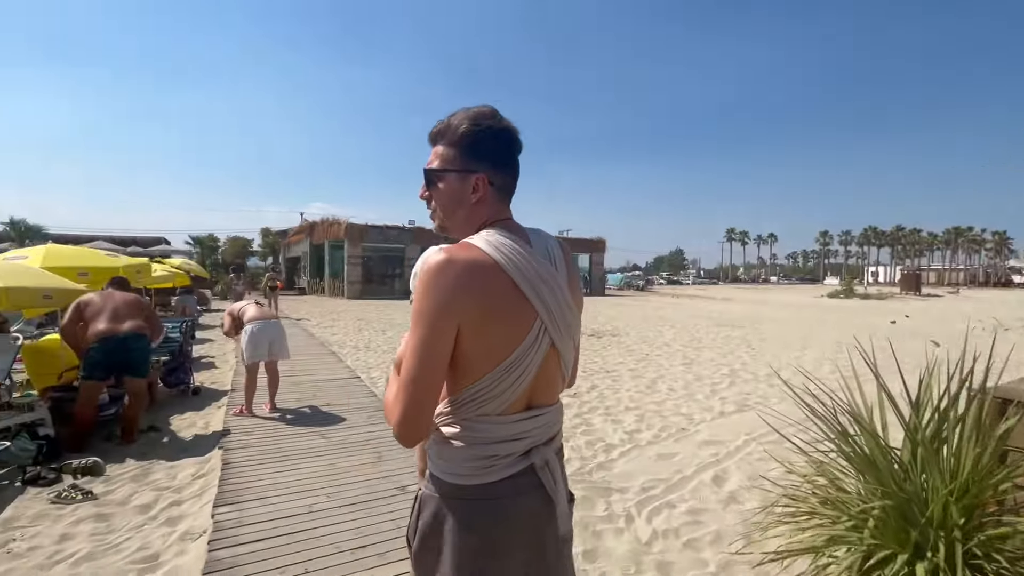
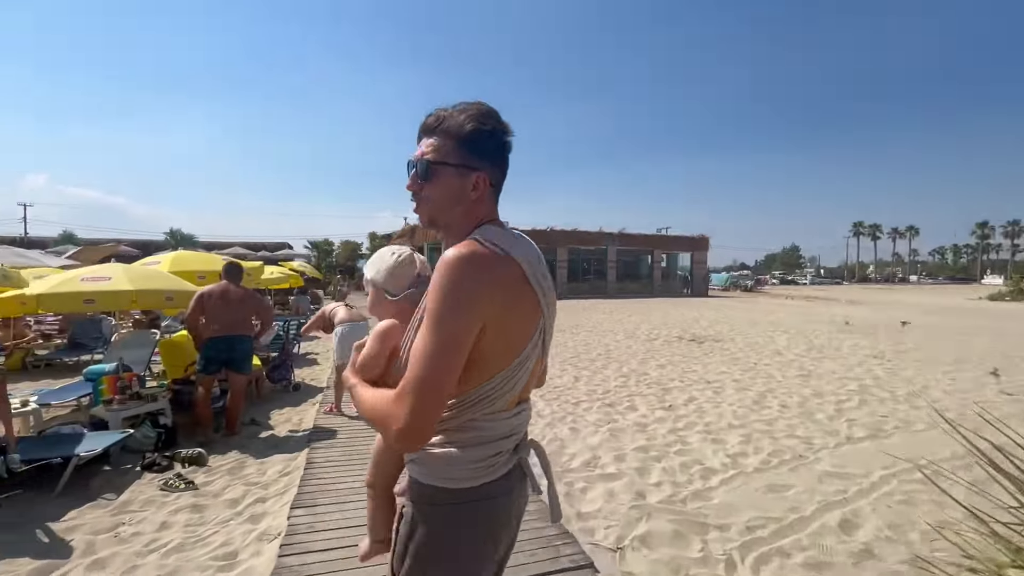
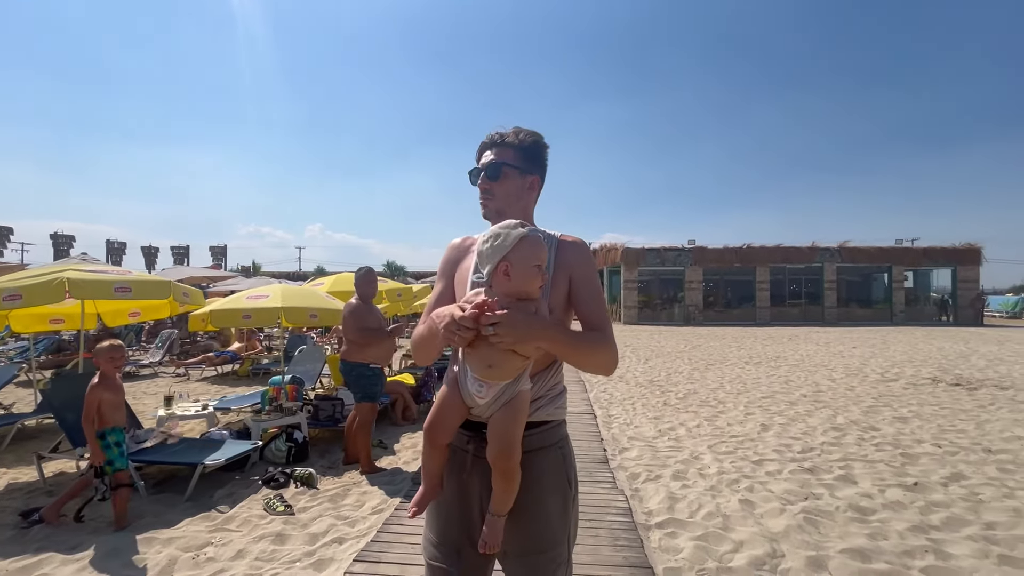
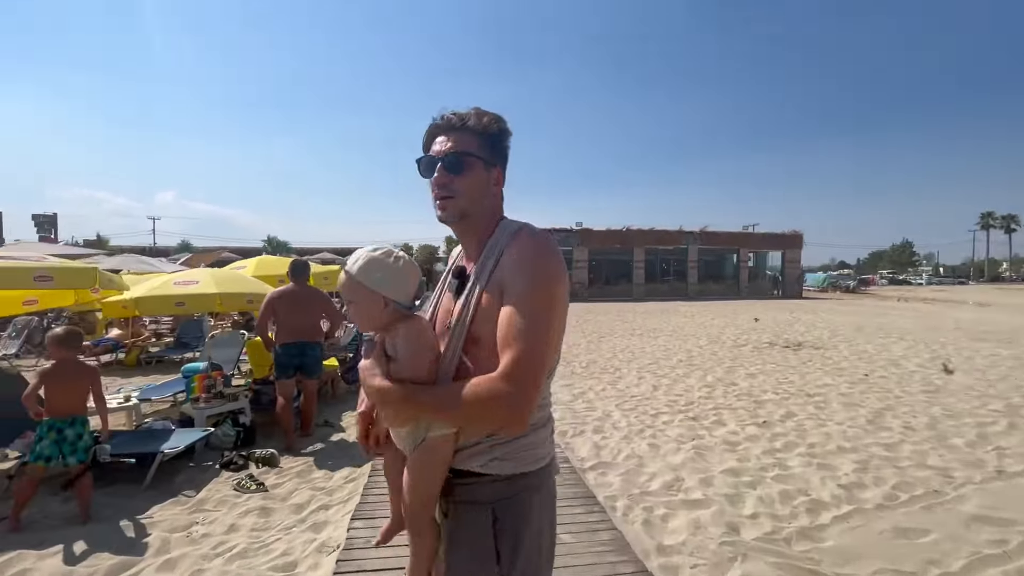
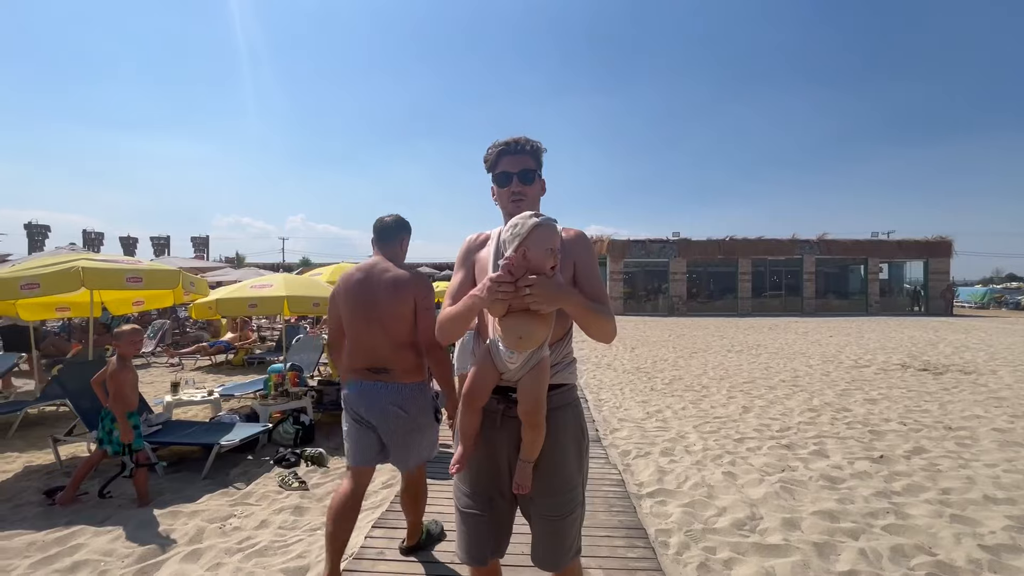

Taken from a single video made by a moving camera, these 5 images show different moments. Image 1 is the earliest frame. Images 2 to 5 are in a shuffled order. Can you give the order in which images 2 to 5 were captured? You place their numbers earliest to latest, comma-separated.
2, 4, 3, 5
